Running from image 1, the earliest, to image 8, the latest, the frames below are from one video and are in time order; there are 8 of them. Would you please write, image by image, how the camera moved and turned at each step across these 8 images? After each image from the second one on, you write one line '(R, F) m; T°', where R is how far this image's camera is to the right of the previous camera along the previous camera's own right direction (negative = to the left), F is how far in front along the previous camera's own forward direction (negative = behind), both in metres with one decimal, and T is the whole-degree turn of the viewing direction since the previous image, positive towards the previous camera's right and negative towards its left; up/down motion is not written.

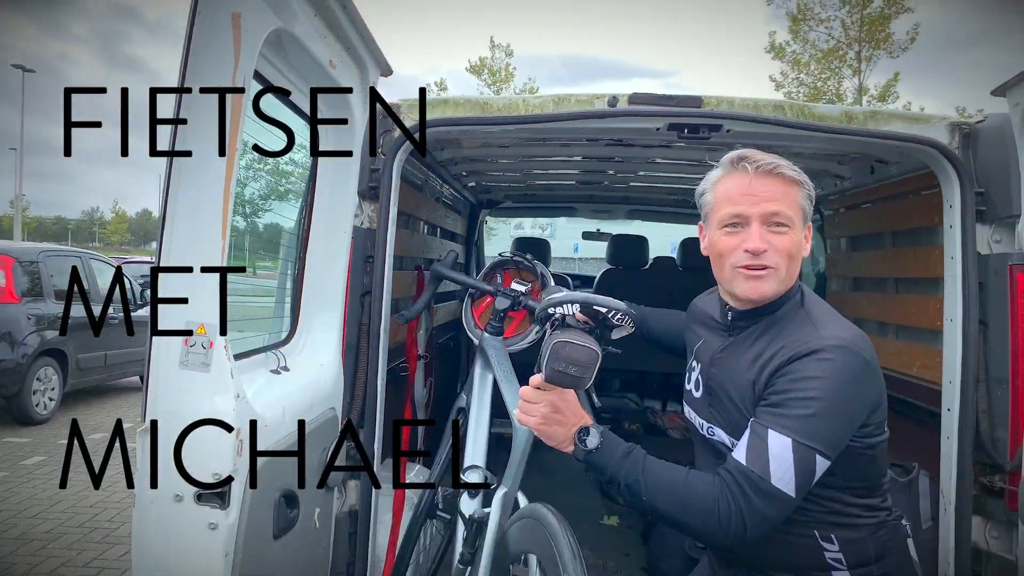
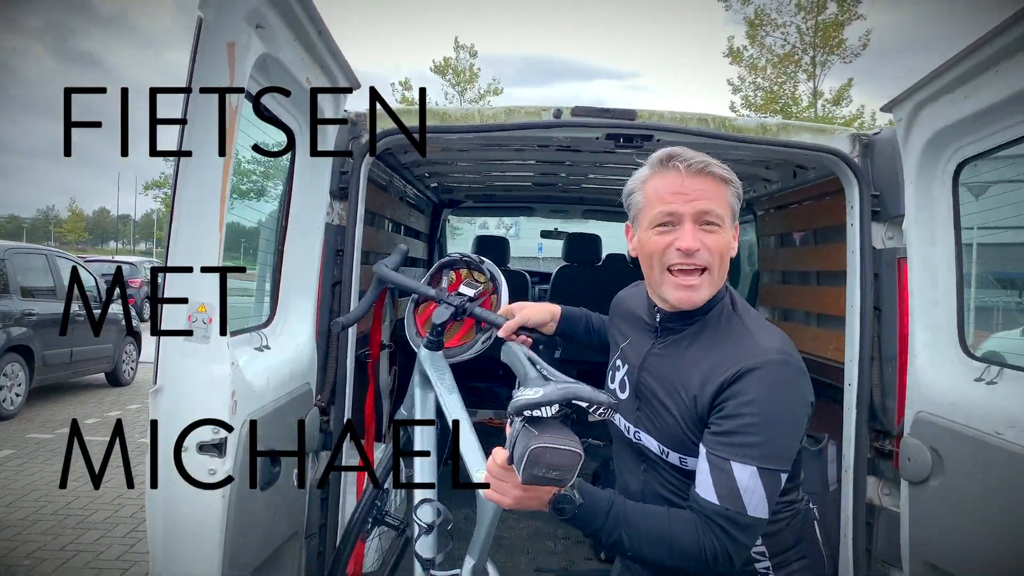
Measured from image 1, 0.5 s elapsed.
(+0.4, -0.4) m; -6°
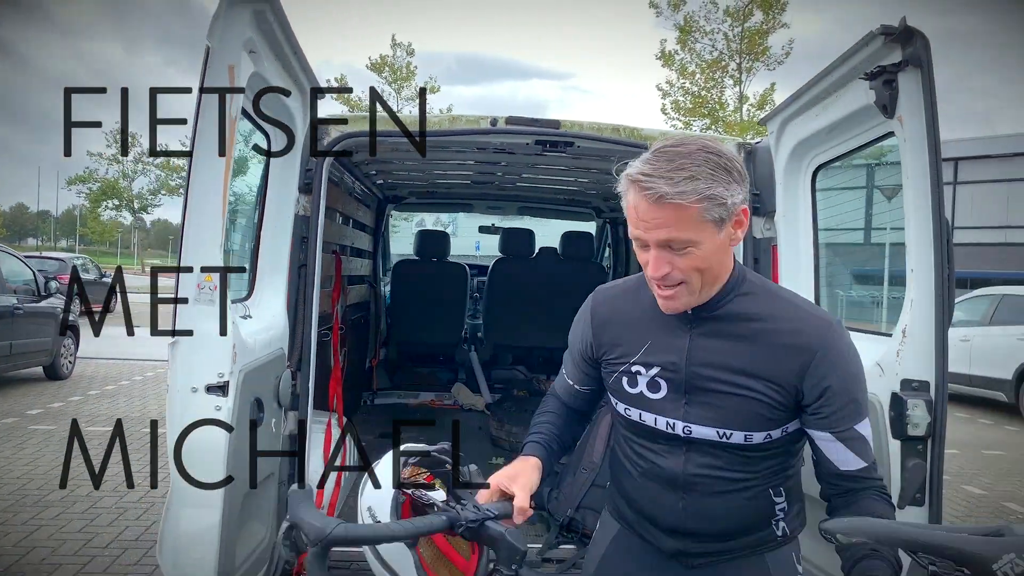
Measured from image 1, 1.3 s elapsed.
(0.0, -0.4) m; +4°
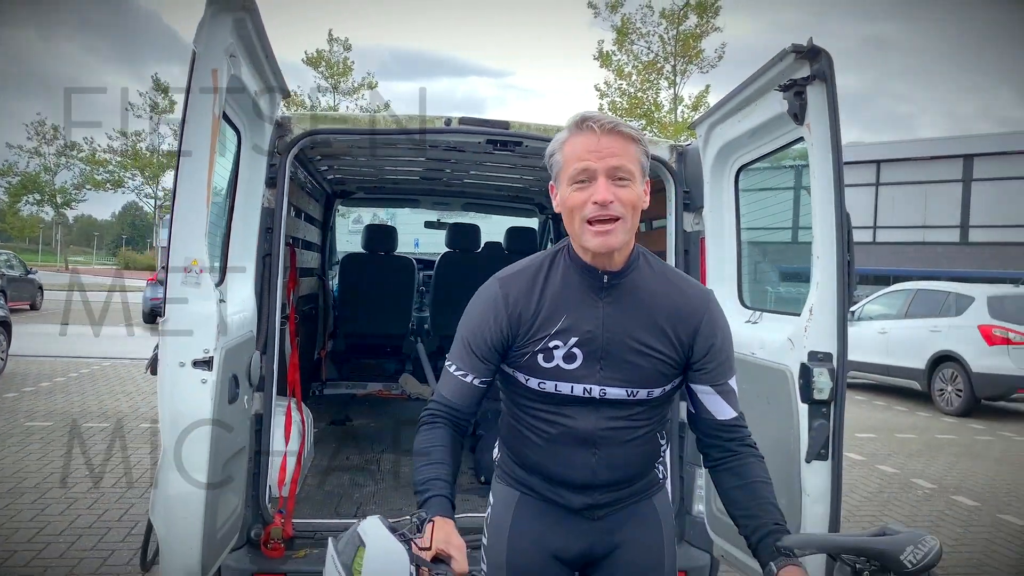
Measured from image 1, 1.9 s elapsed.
(-0.1, -0.2) m; +4°
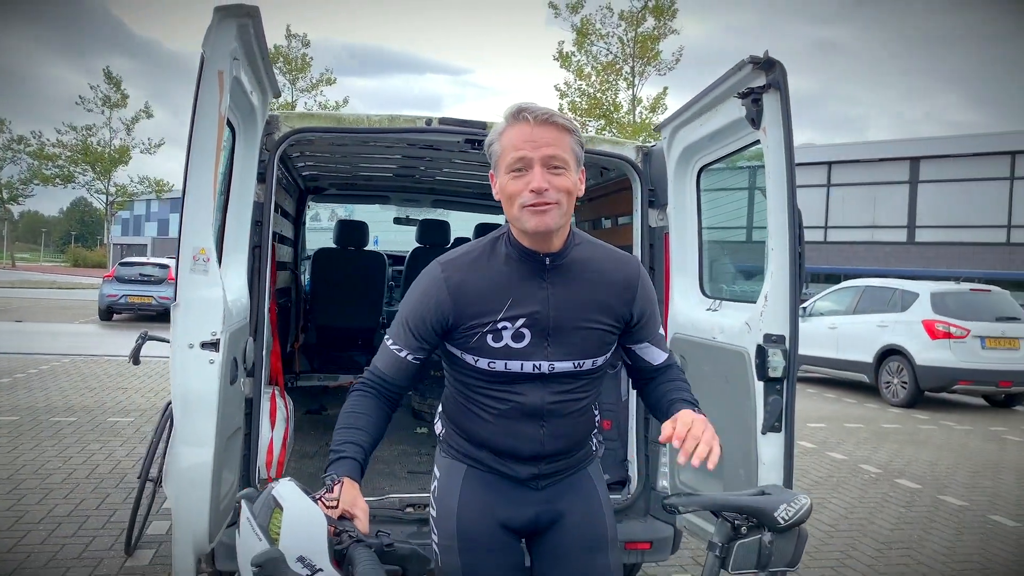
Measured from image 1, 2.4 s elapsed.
(-0.1, -0.2) m; +3°
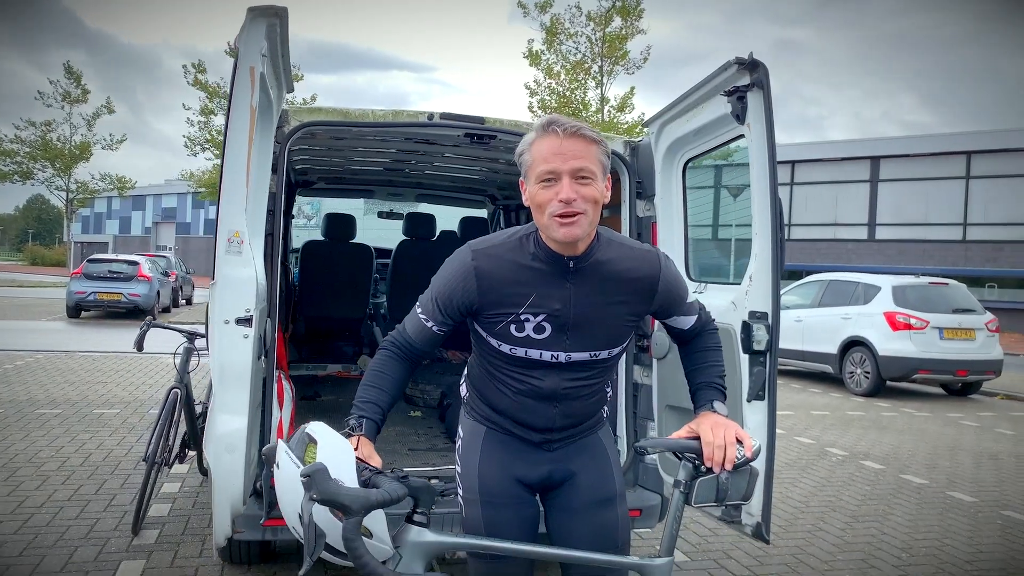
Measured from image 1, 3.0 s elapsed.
(-0.1, -0.2) m; +2°
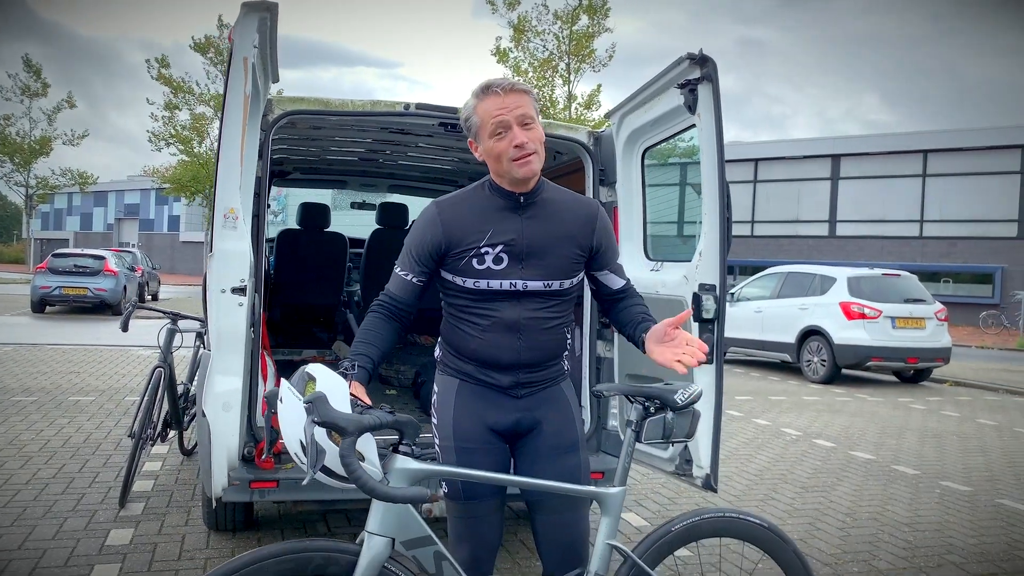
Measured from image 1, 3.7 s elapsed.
(0.0, -0.2) m; +2°
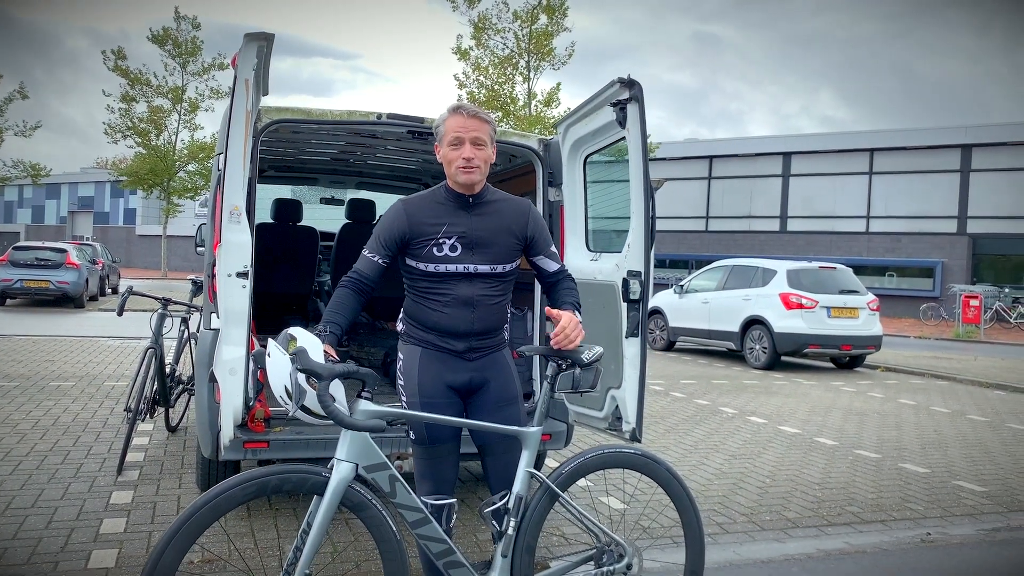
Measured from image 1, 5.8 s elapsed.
(0.0, -0.5) m; +3°
